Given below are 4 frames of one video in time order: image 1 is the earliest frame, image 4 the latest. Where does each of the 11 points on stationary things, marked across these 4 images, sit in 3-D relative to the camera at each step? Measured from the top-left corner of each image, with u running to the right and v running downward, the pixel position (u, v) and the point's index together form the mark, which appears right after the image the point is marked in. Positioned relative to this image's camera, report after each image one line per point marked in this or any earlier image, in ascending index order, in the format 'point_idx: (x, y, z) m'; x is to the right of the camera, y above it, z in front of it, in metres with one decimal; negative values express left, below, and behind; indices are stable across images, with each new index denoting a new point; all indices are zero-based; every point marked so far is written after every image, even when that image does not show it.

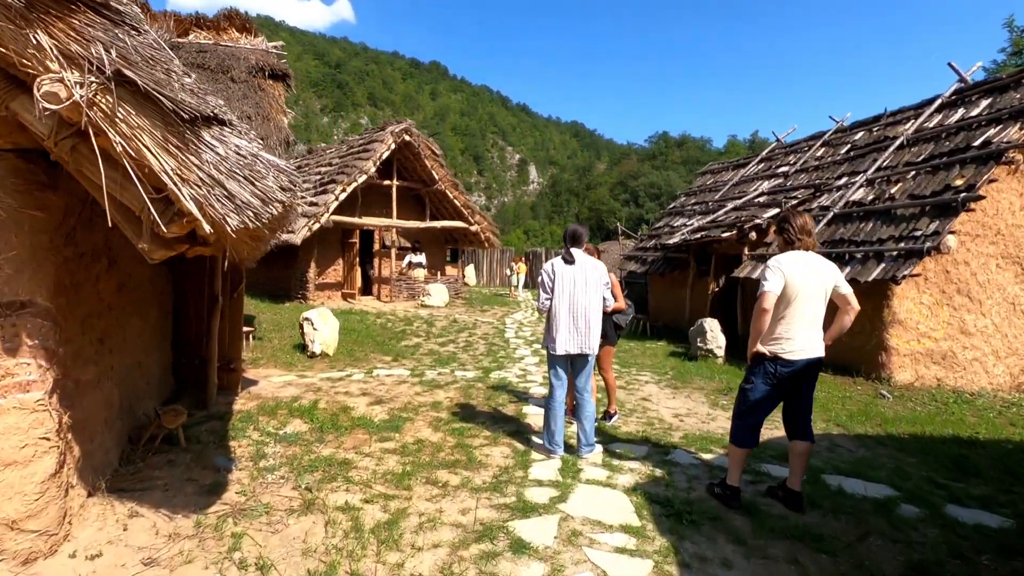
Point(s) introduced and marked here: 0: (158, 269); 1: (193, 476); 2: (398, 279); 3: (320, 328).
0: (-3.3, +0.2, +5.1) m
1: (-2.1, -1.3, +3.7) m
2: (-3.3, +0.3, +15.9) m
3: (-2.9, -0.6, +8.1) m
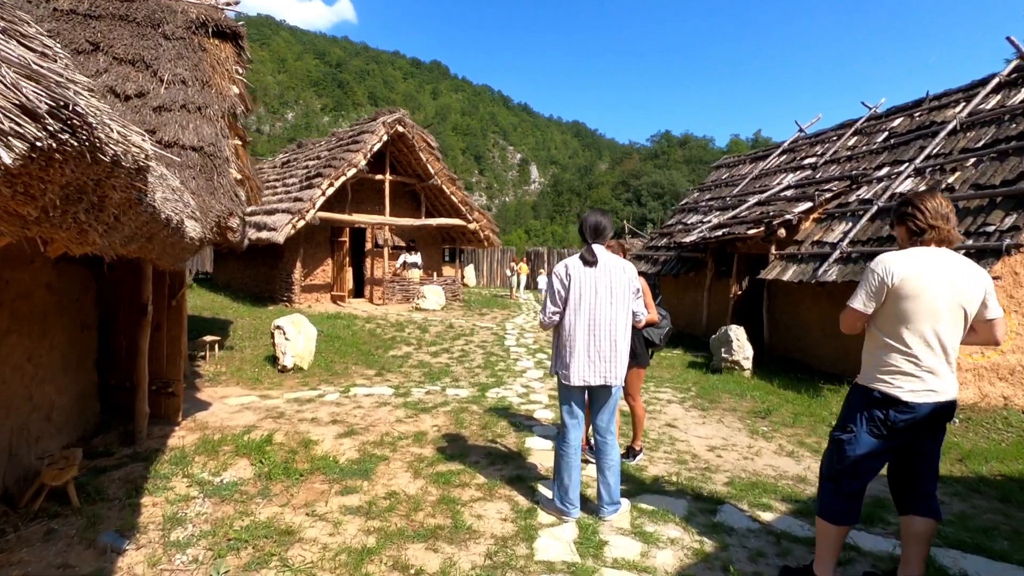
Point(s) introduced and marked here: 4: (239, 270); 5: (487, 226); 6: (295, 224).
0: (-3.3, +0.1, +4.0) m
1: (-2.1, -1.3, +2.7) m
2: (-3.3, +0.2, +14.9) m
3: (-2.9, -0.6, +7.1) m
4: (-8.0, +0.5, +16.1) m
5: (-0.7, +1.8, +16.0) m
6: (-4.9, +1.4, +12.4) m
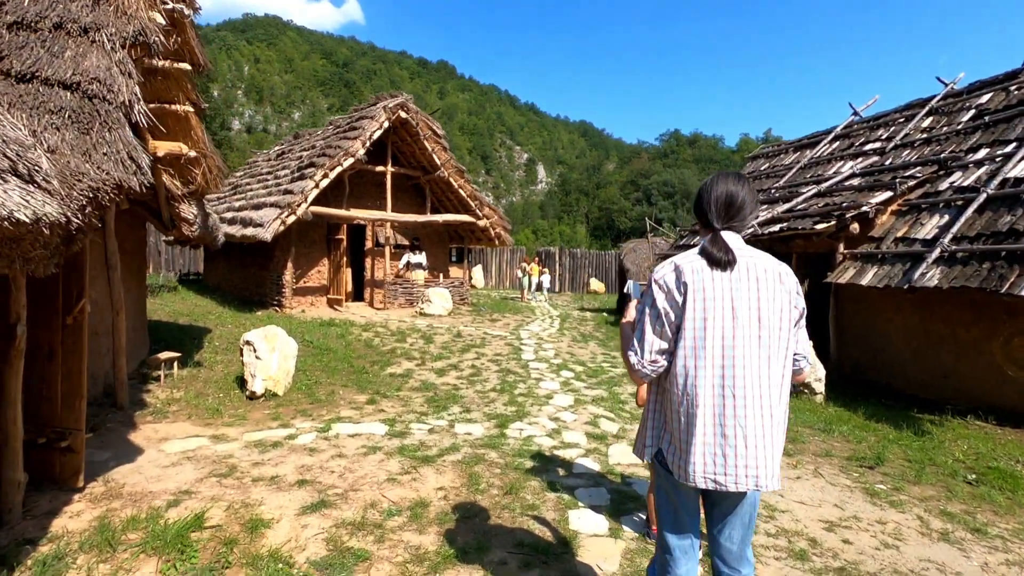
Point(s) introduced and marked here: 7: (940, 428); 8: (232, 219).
0: (-3.0, +0.1, +2.7) m
1: (-1.9, -1.4, +1.3) m
2: (-2.9, +0.1, +13.6) m
3: (-2.6, -0.7, +5.7) m
4: (-7.6, +0.5, +14.8) m
5: (-0.4, +1.8, +14.7) m
6: (-4.6, +1.4, +11.0) m
7: (+4.3, -1.4, +5.5) m
8: (-6.2, +1.5, +12.2) m
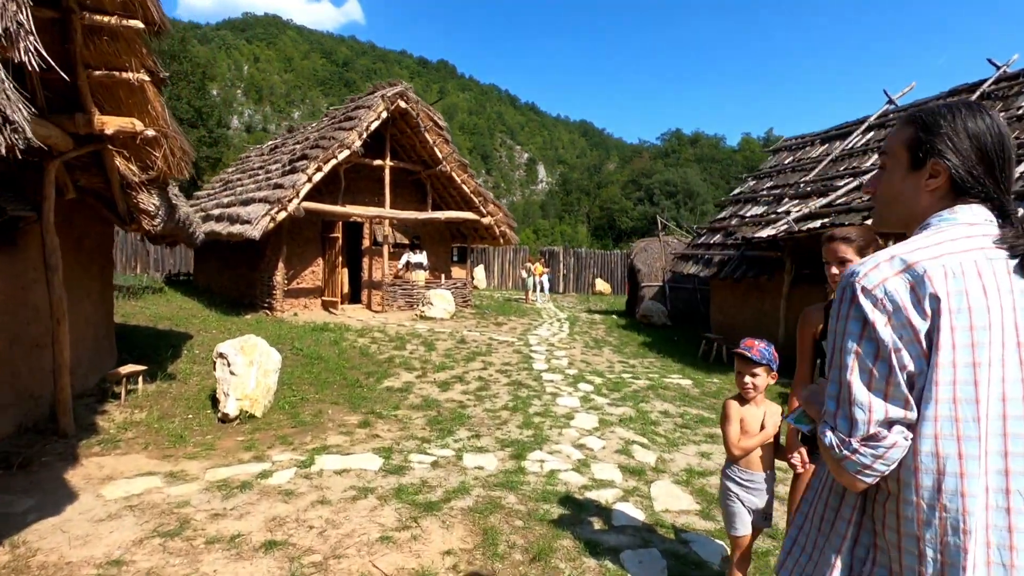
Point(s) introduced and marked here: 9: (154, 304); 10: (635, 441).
0: (-2.9, 0.0, +1.9) m
1: (-1.8, -1.4, +0.5) m
2: (-2.8, +0.1, +12.8) m
3: (-2.5, -0.7, +4.9) m
4: (-7.5, +0.4, +14.0) m
5: (-0.2, +1.7, +13.9) m
6: (-4.4, +1.3, +10.2) m
7: (+4.5, -1.5, +4.7) m
8: (-6.1, +1.5, +11.4) m
9: (-7.6, -0.3, +11.7) m
10: (+1.1, -1.3, +4.8) m
